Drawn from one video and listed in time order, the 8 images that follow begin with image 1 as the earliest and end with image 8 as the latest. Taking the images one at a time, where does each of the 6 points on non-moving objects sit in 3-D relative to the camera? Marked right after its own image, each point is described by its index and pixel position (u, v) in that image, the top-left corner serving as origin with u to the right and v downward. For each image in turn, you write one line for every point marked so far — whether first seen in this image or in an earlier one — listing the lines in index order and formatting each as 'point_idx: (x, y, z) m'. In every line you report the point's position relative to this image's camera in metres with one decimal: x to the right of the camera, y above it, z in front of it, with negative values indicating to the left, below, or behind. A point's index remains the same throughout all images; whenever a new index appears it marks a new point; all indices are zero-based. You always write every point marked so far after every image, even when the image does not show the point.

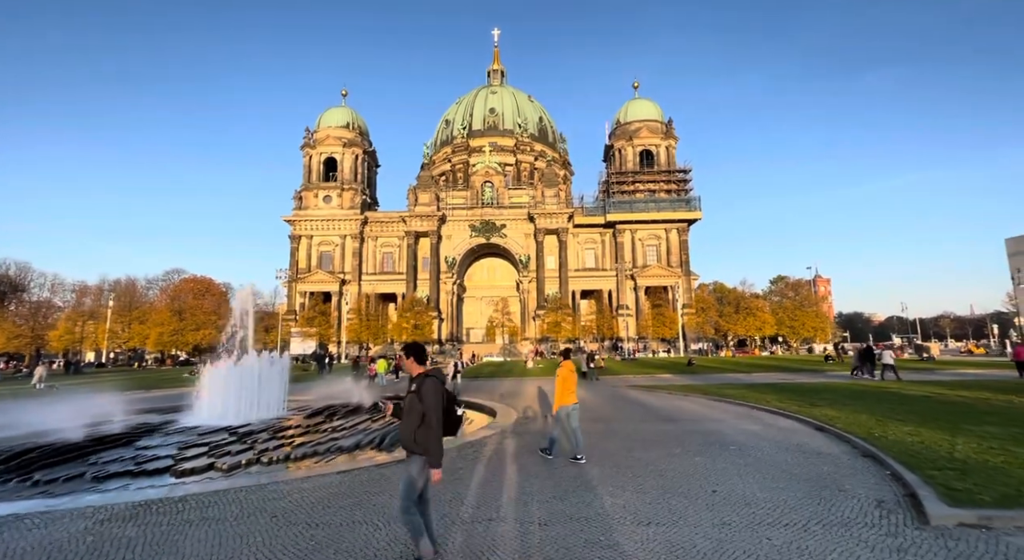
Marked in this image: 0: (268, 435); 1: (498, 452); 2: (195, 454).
0: (-6.1, -4.3, +13.0) m
1: (-0.2, -3.1, +9.5) m
2: (-6.6, -4.2, +10.7) m
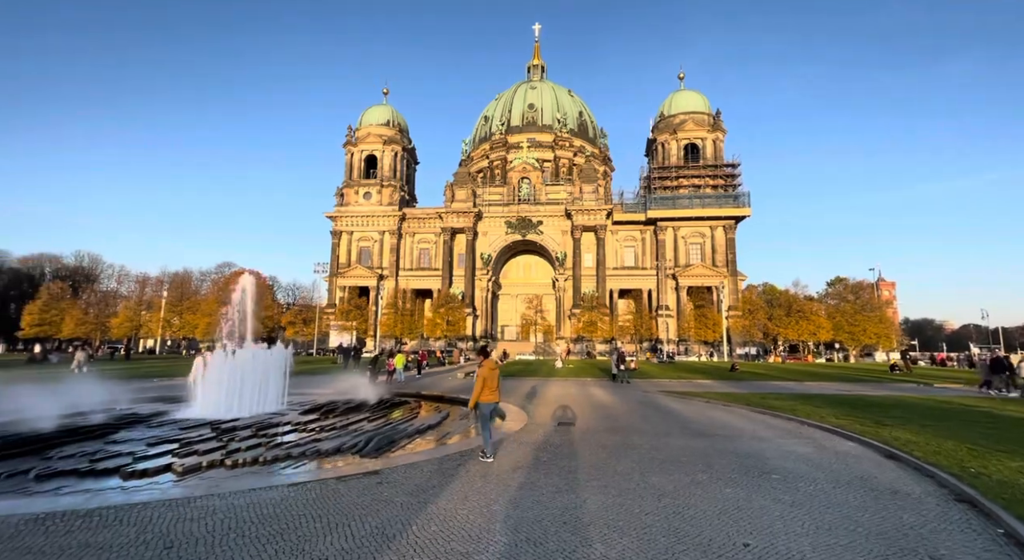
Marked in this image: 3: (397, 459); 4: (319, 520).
0: (-6.0, -3.9, +11.9) m
1: (-0.4, -2.8, +7.9) m
2: (-6.7, -3.8, +9.6) m
3: (-2.0, -3.1, +9.1) m
4: (-2.3, -2.8, +6.2) m
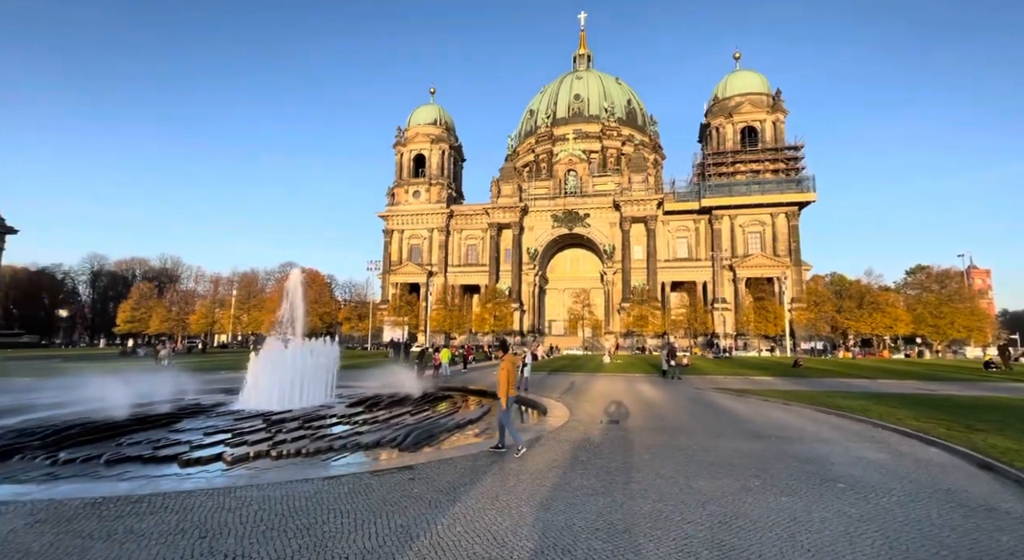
0: (-5.1, -3.7, +12.1) m
1: (+0.1, -2.7, +7.6) m
2: (-6.0, -3.7, +9.9) m
3: (-1.4, -3.0, +8.9) m
4: (-2.0, -2.7, +6.1) m
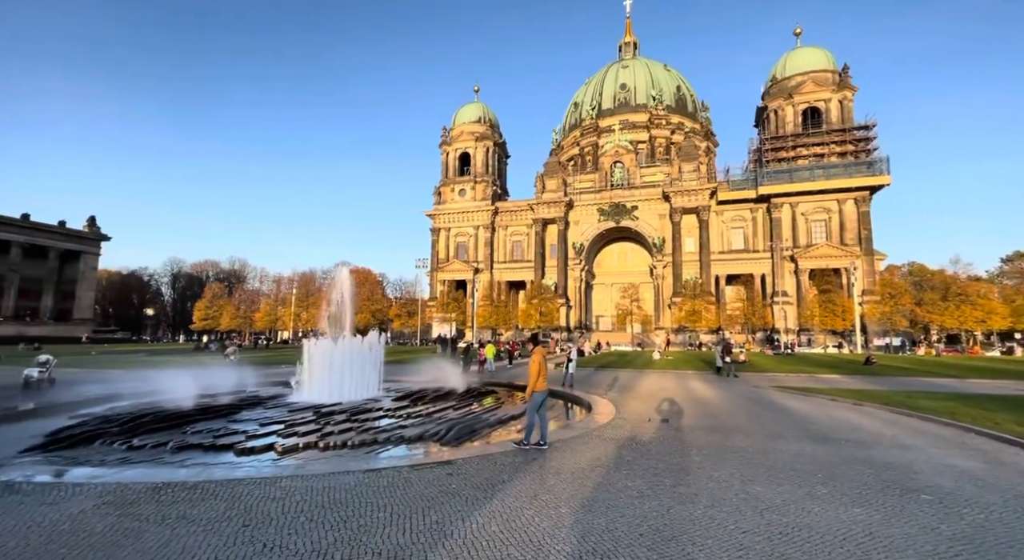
0: (-4.0, -3.6, +12.2) m
1: (+0.7, -2.5, +7.3) m
2: (-5.1, -3.6, +10.1) m
3: (-0.7, -2.8, +8.7) m
4: (-1.5, -2.6, +6.0) m
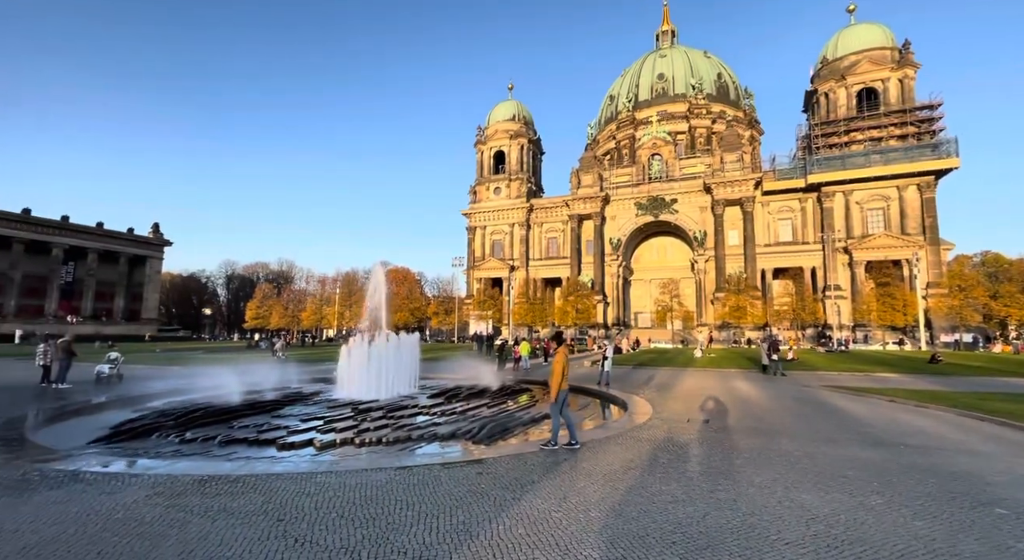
0: (-3.2, -3.6, +12.3) m
1: (+1.1, -2.5, +7.1) m
2: (-4.5, -3.6, +10.3) m
3: (-0.1, -2.8, +8.6) m
4: (-1.2, -2.6, +5.9) m
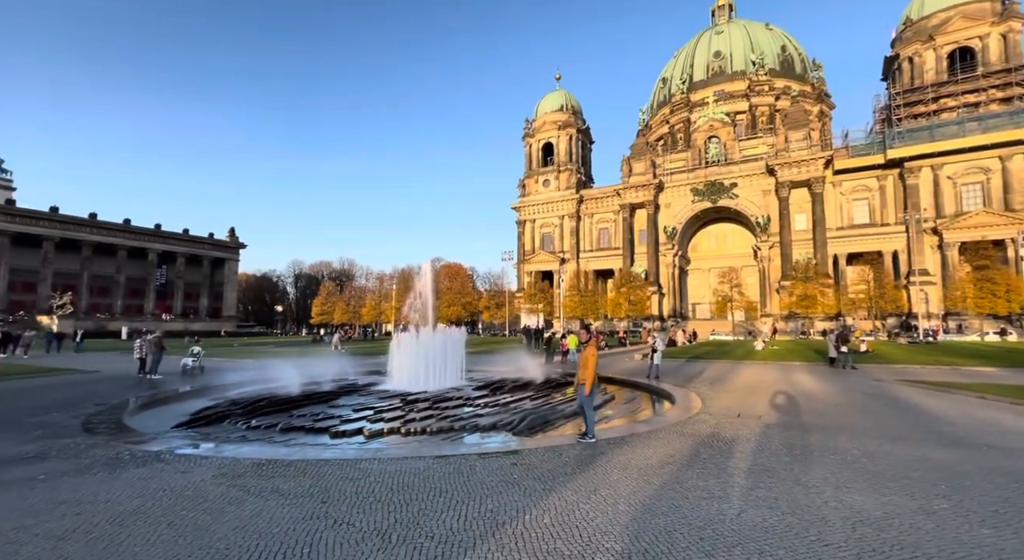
0: (-2.2, -3.4, +12.6) m
1: (+1.6, -2.4, +6.9) m
2: (-3.6, -3.5, +10.8) m
3: (+0.5, -2.7, +8.6) m
4: (-0.8, -2.5, +6.0) m
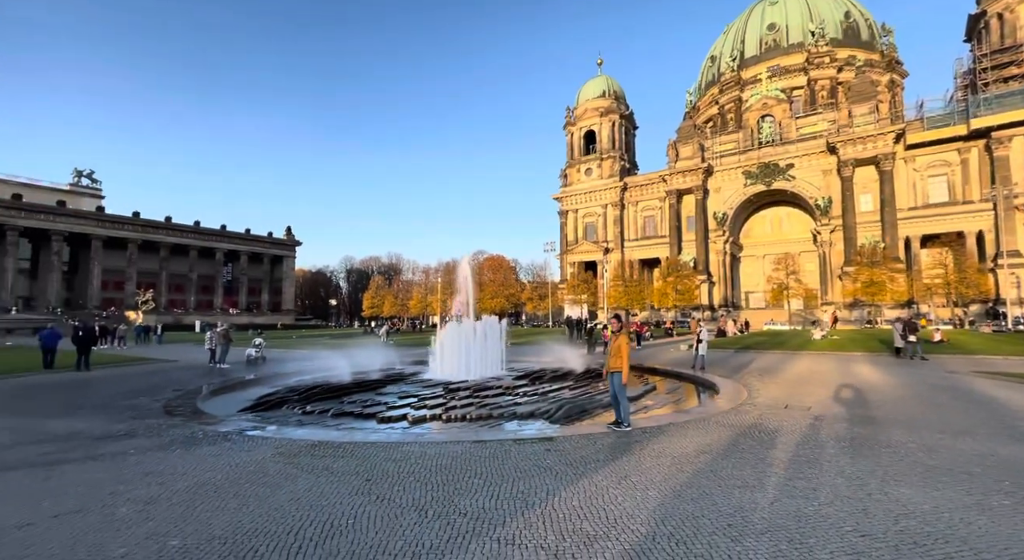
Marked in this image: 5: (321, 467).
0: (-1.2, -3.2, +12.9) m
1: (+2.1, -2.2, +6.9) m
2: (-2.8, -3.3, +11.2) m
3: (+1.2, -2.5, +8.7) m
4: (-0.4, -2.4, +6.2) m
5: (-3.1, -3.1, +8.2) m
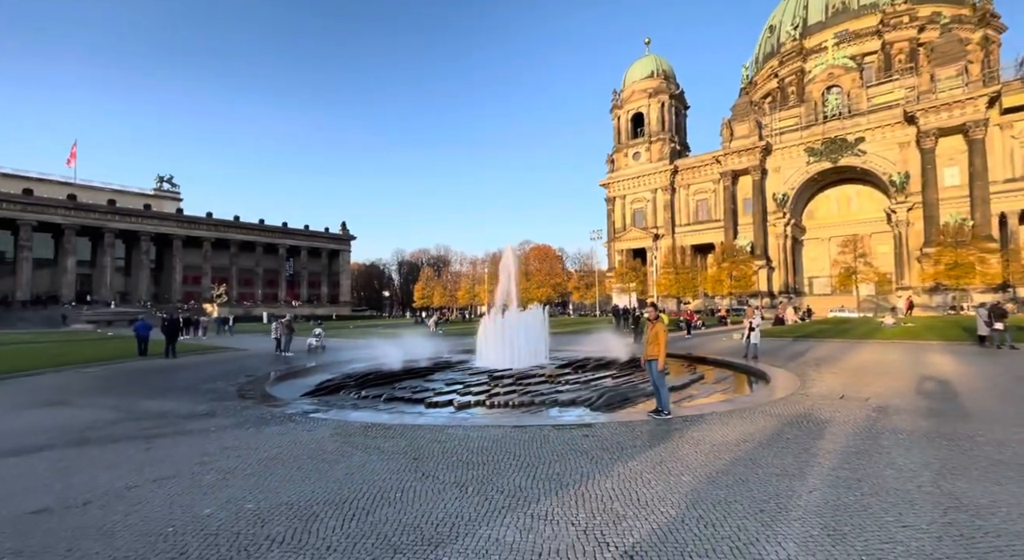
0: (-0.1, -3.0, +13.1) m
1: (+2.6, -2.0, +6.8) m
2: (-1.8, -3.1, +11.6) m
3: (+1.9, -2.3, +8.7) m
4: (+0.1, -2.3, +6.4) m
5: (-2.4, -3.0, +8.7) m
